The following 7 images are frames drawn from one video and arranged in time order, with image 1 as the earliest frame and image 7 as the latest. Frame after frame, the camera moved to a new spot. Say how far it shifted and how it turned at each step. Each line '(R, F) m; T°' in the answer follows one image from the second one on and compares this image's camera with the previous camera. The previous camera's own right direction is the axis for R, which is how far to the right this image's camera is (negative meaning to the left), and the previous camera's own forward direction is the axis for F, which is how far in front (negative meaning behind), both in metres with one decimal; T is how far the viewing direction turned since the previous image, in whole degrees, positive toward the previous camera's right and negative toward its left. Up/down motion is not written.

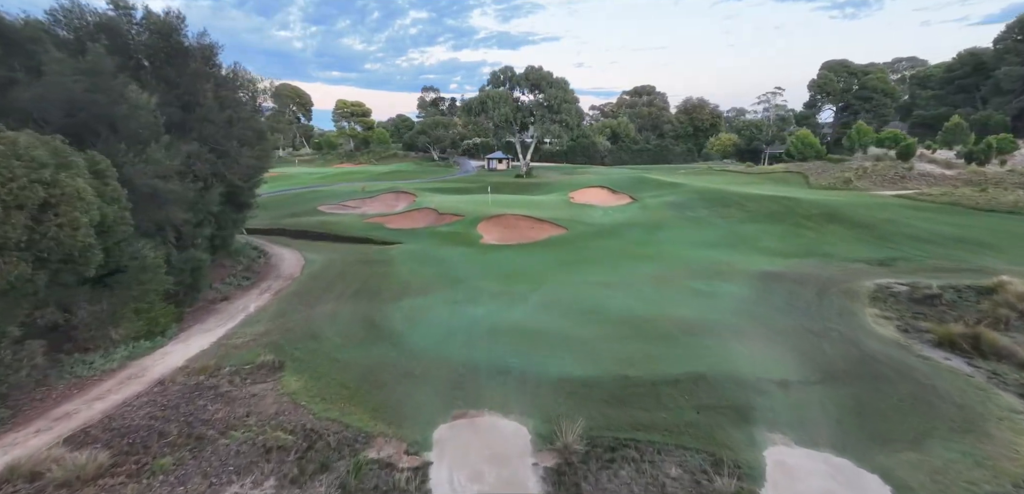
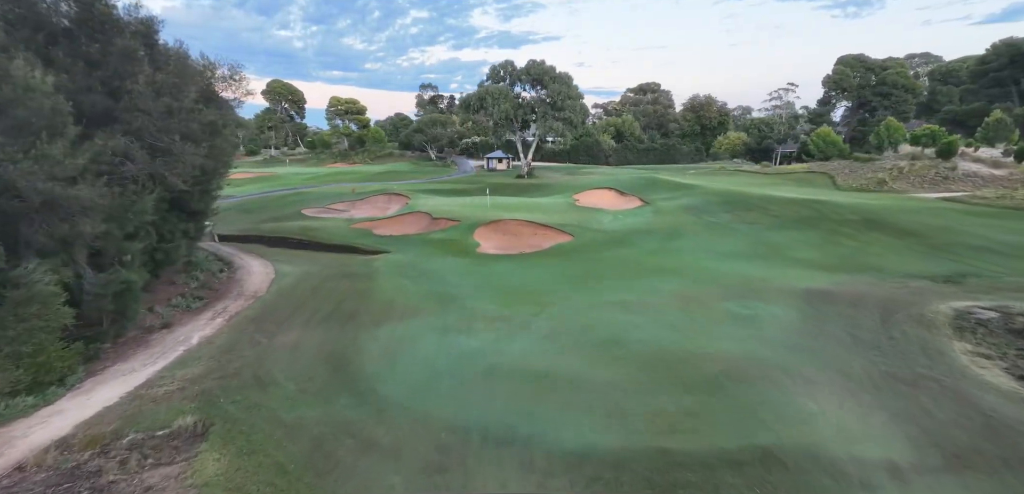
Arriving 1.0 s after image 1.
(0.0, +2.5) m; 0°
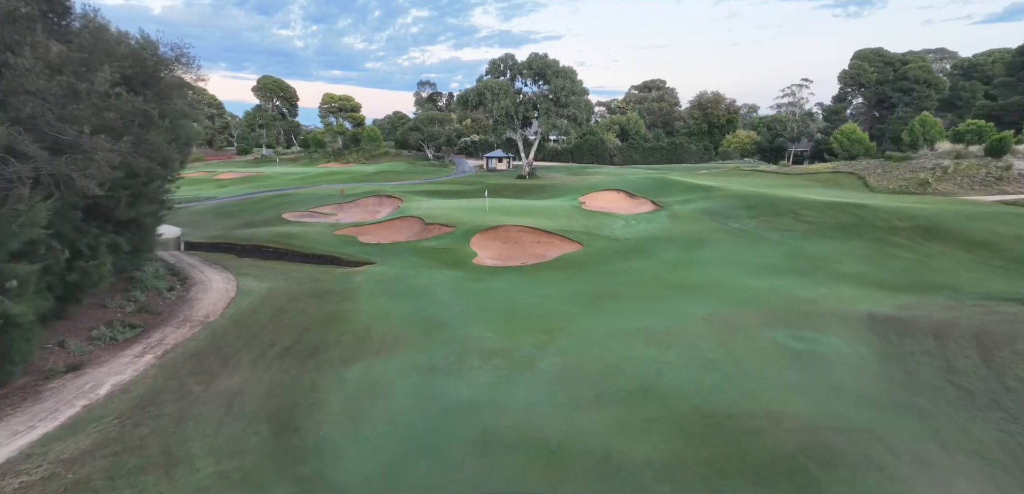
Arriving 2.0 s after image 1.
(0.0, +2.5) m; 0°
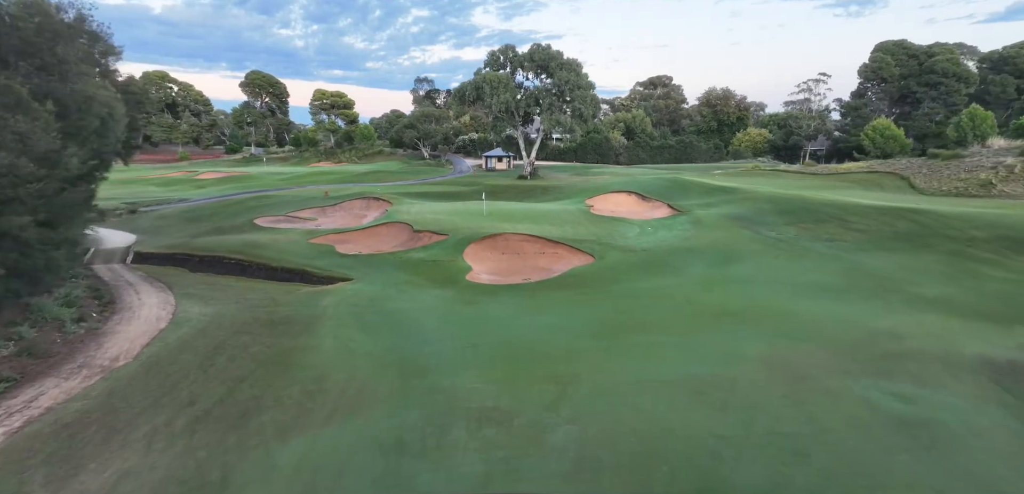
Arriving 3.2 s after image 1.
(0.0, +2.9) m; 0°
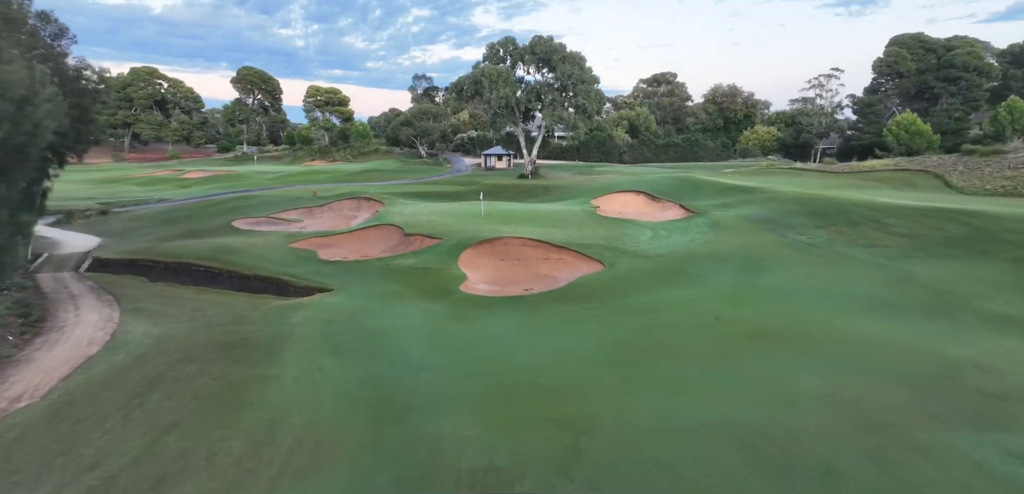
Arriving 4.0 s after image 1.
(0.0, +1.9) m; 0°
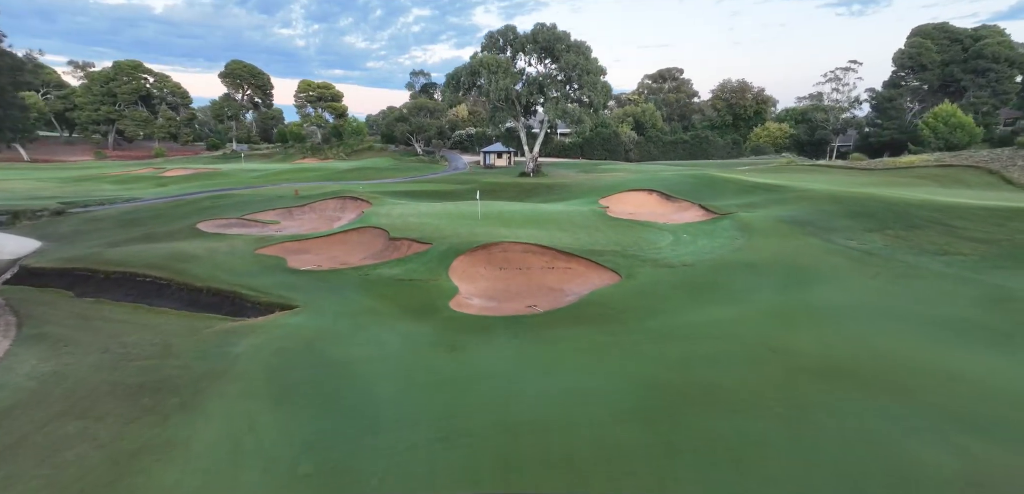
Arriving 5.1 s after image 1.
(0.0, +2.5) m; 0°
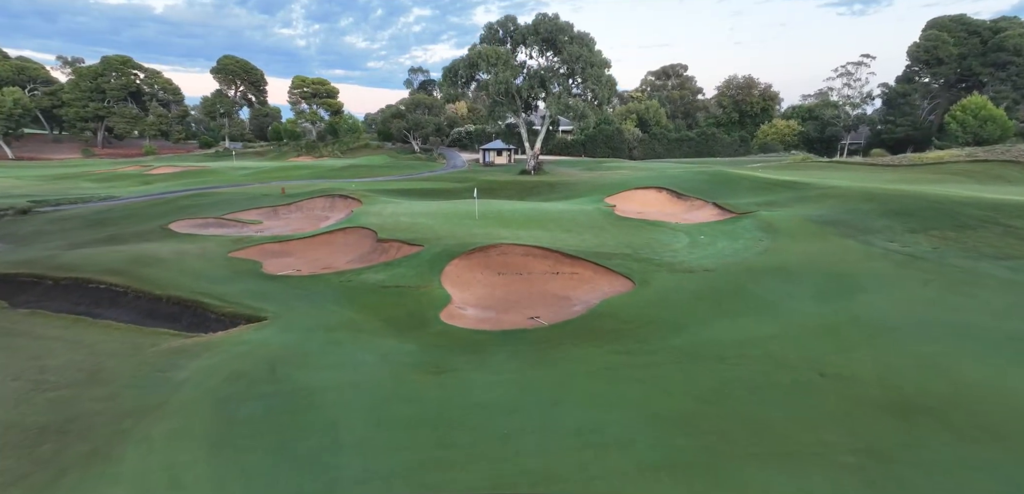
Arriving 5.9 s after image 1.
(0.0, +1.6) m; 0°
